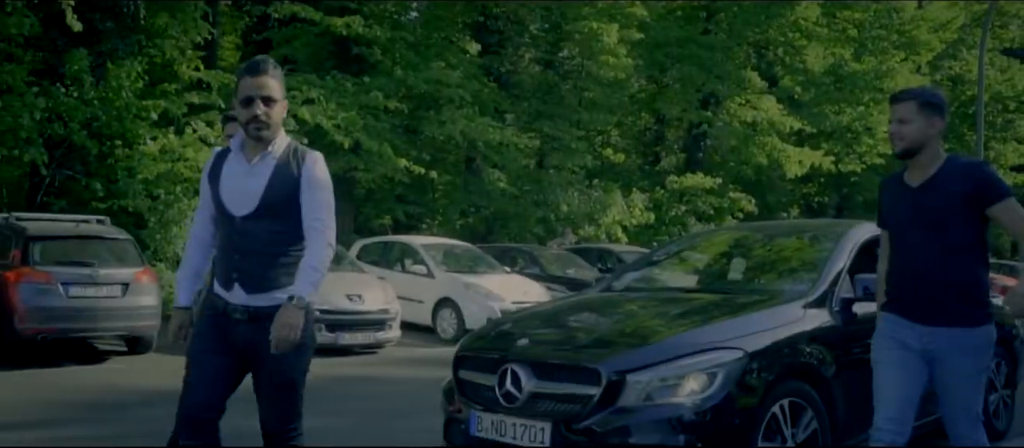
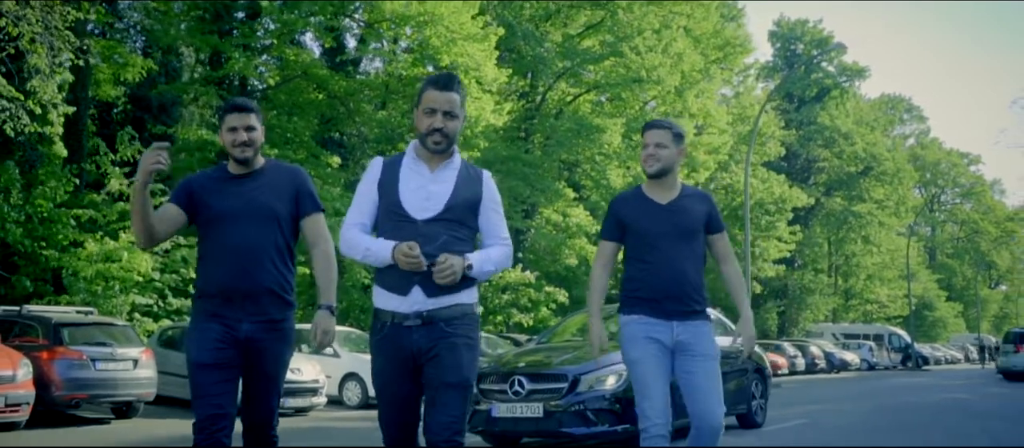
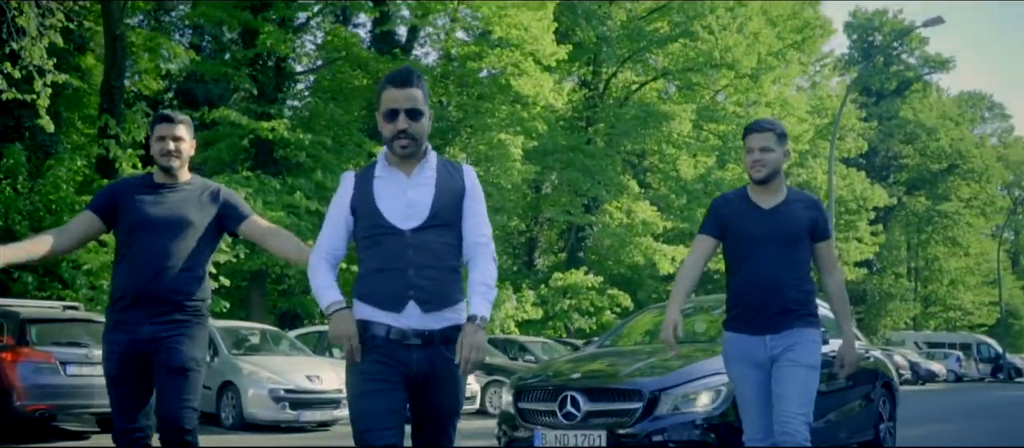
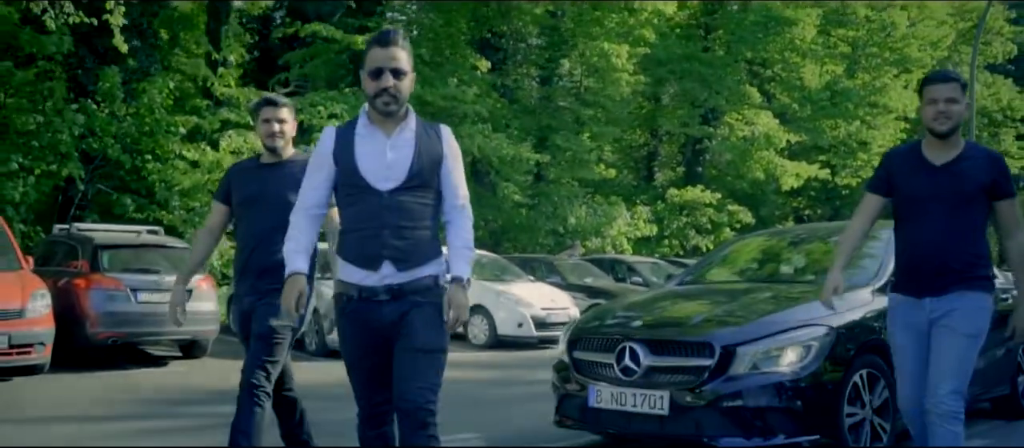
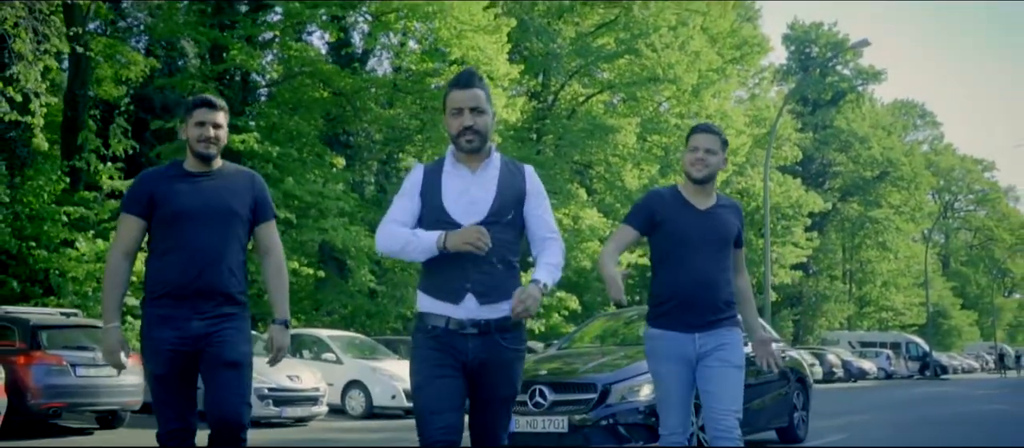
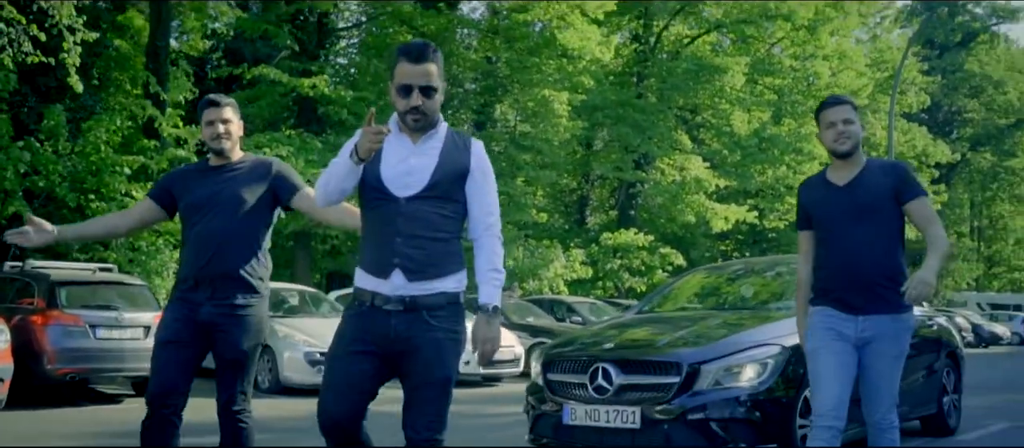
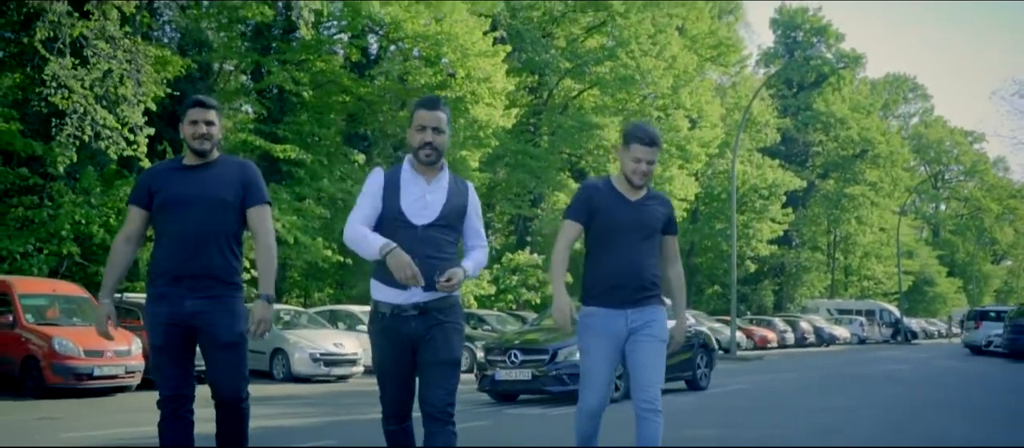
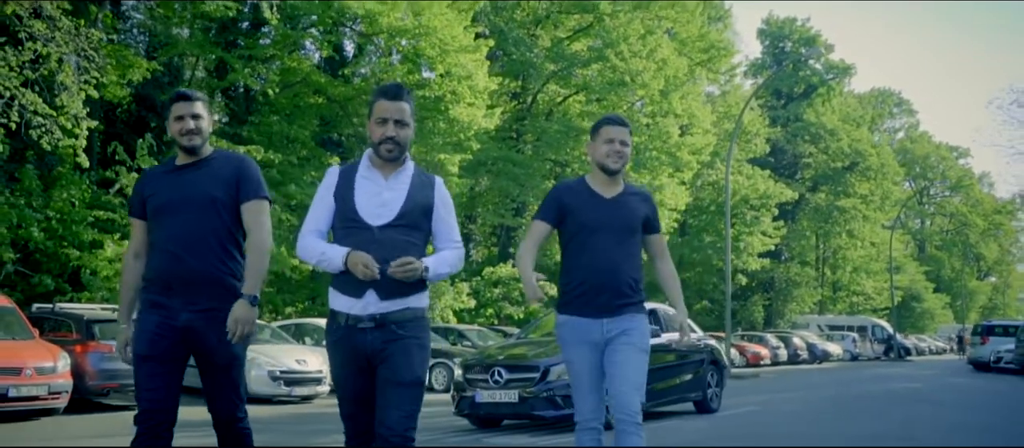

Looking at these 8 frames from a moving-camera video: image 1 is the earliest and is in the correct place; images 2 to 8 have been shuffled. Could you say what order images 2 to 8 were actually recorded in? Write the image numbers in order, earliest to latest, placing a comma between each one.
4, 6, 3, 5, 2, 8, 7
